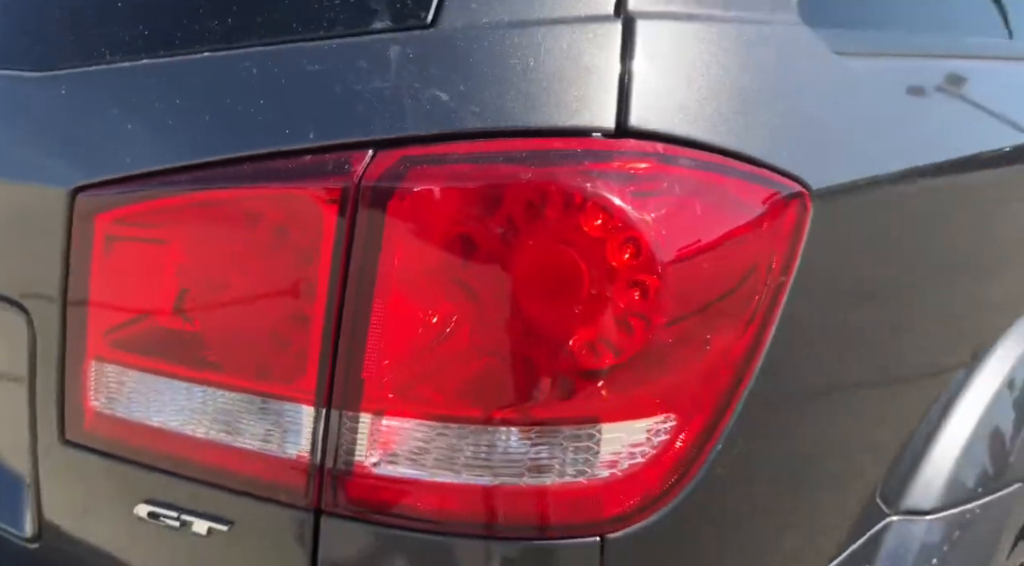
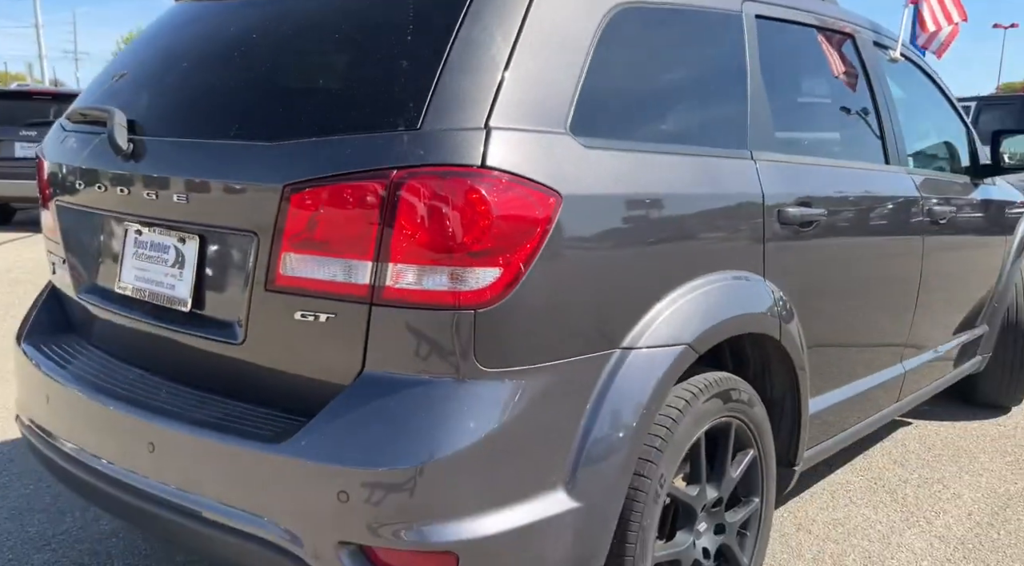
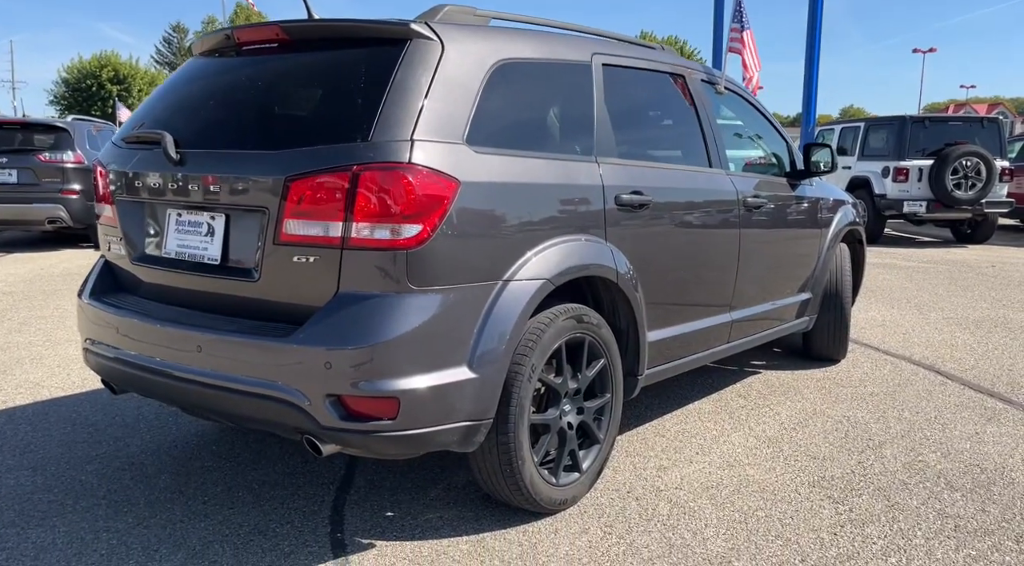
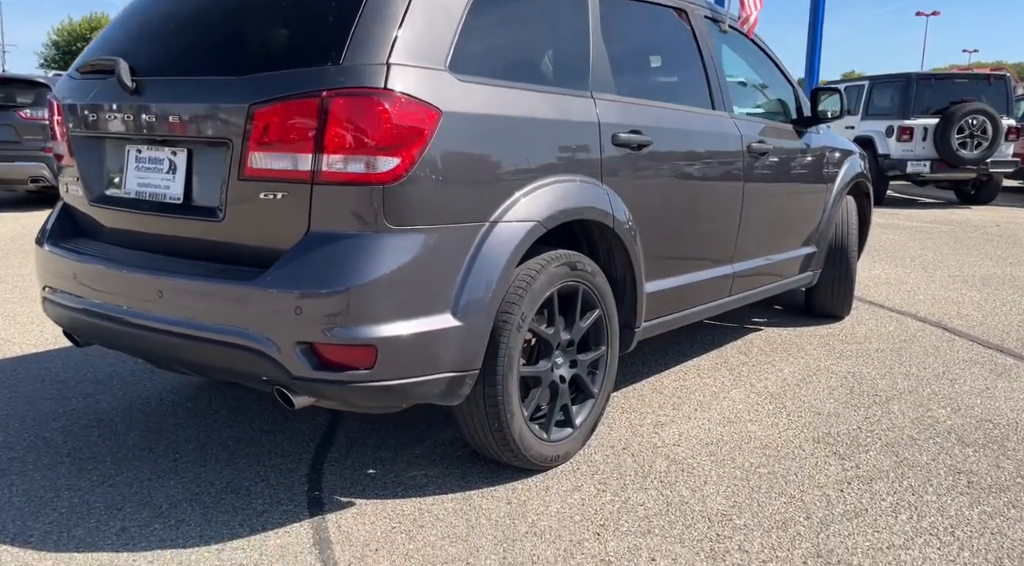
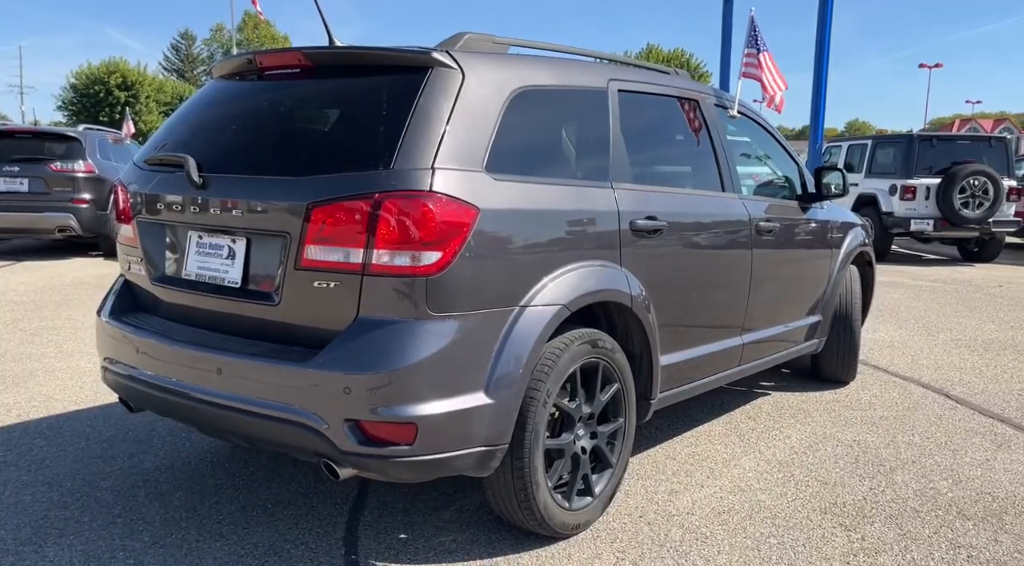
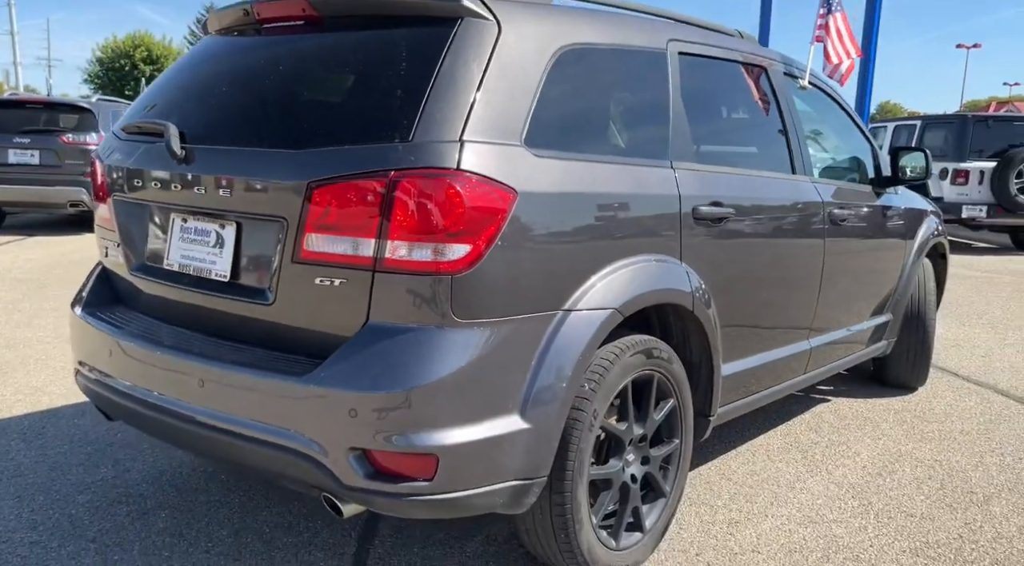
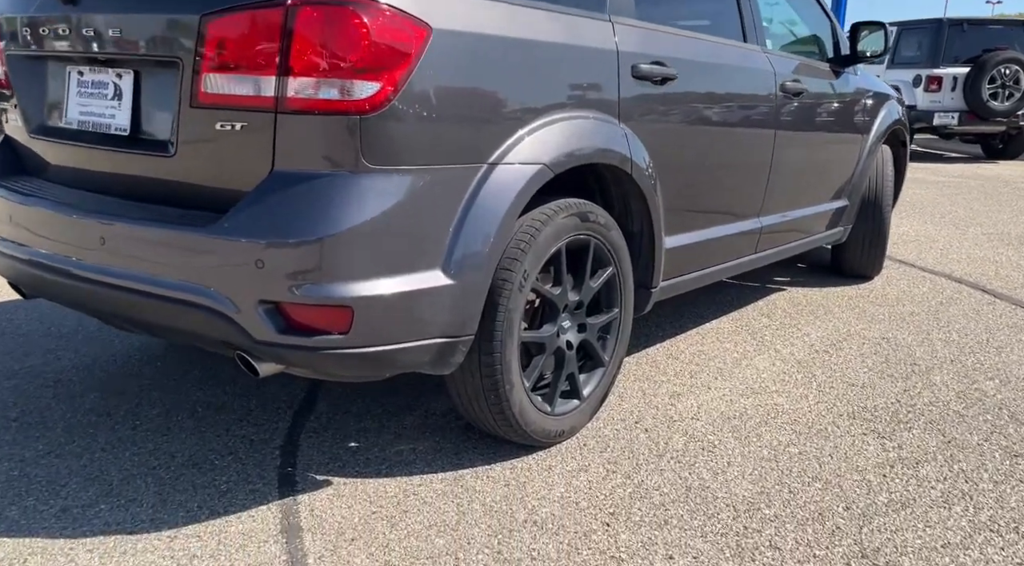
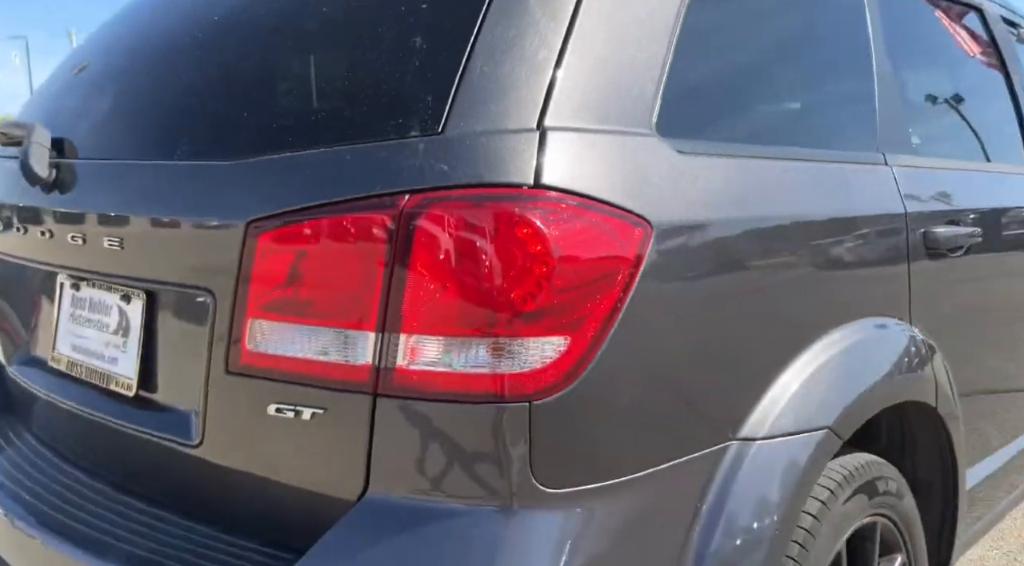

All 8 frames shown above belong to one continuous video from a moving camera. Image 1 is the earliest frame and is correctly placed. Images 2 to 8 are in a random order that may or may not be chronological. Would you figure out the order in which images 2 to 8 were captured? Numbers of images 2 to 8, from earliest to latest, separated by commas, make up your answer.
8, 2, 6, 5, 3, 4, 7
